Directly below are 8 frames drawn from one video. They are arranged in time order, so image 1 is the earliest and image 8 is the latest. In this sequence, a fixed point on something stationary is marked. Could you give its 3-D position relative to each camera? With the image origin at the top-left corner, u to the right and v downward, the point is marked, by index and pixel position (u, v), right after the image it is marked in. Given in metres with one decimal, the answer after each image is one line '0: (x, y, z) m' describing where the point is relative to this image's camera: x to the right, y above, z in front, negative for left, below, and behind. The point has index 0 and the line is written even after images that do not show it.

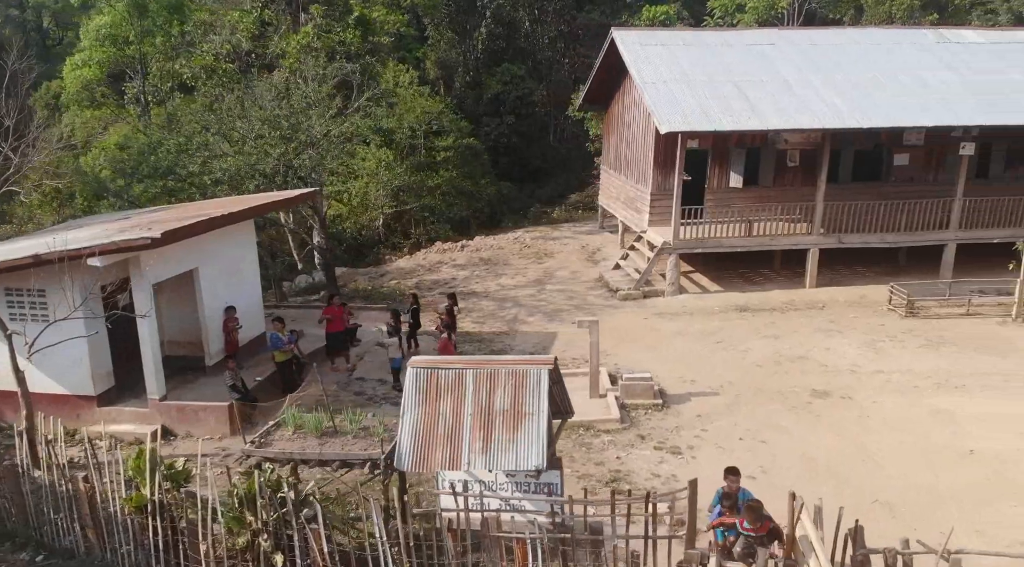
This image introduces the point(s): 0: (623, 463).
0: (+1.5, -2.3, +10.8) m
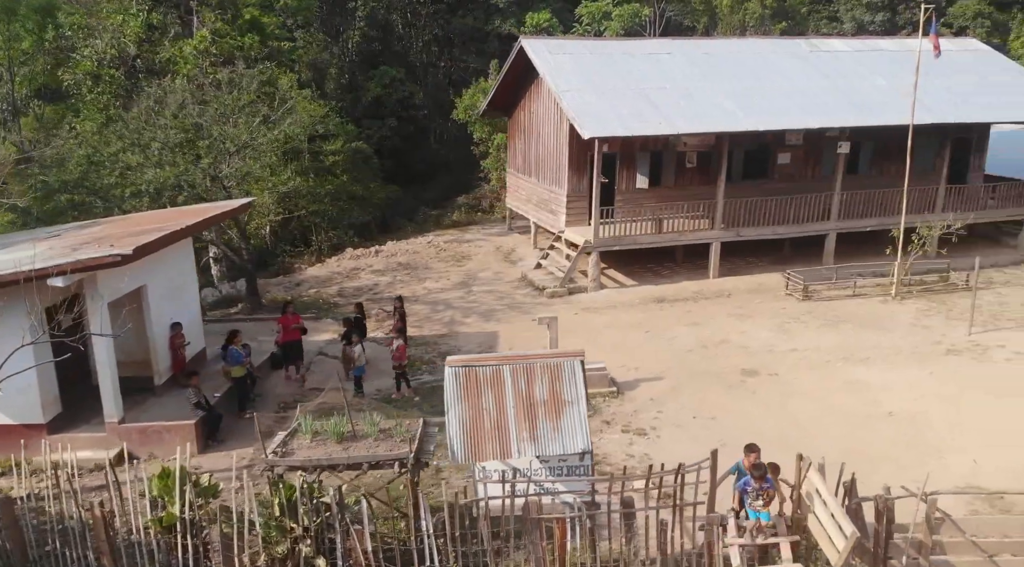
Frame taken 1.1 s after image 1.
0: (+1.2, -2.3, +11.7) m
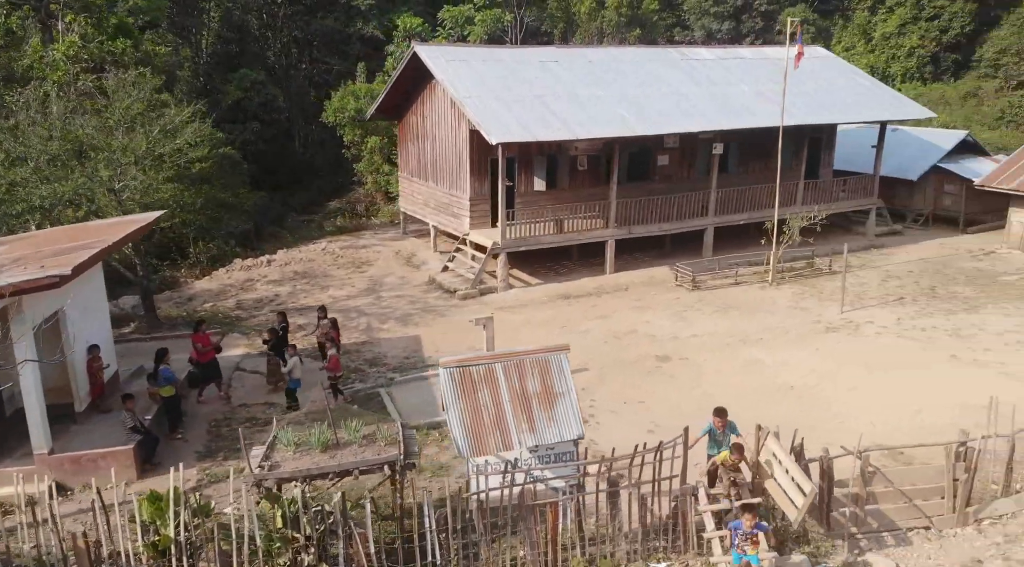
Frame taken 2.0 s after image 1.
0: (+0.5, -2.3, +12.4) m
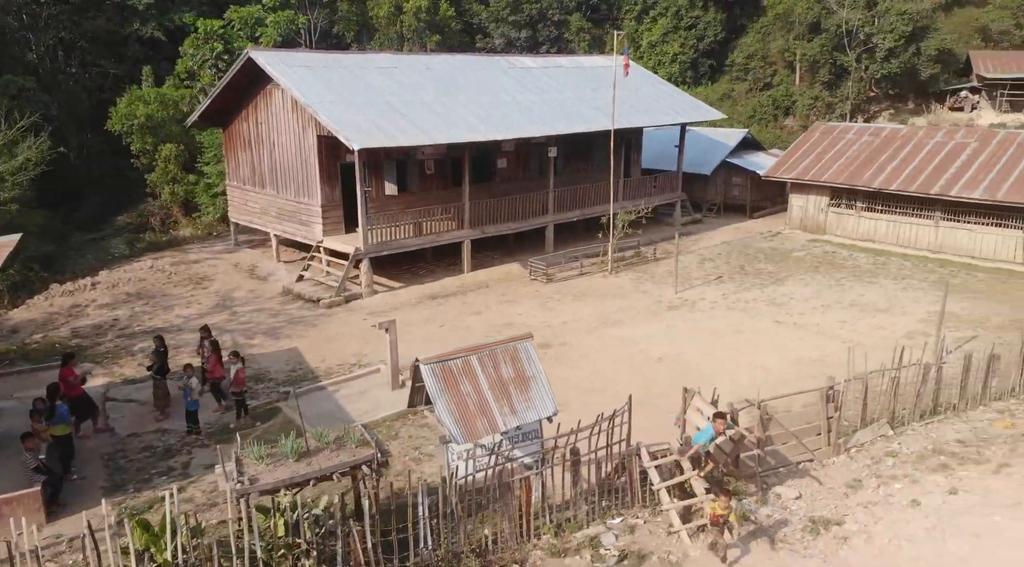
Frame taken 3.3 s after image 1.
0: (-0.7, -2.2, +13.3) m
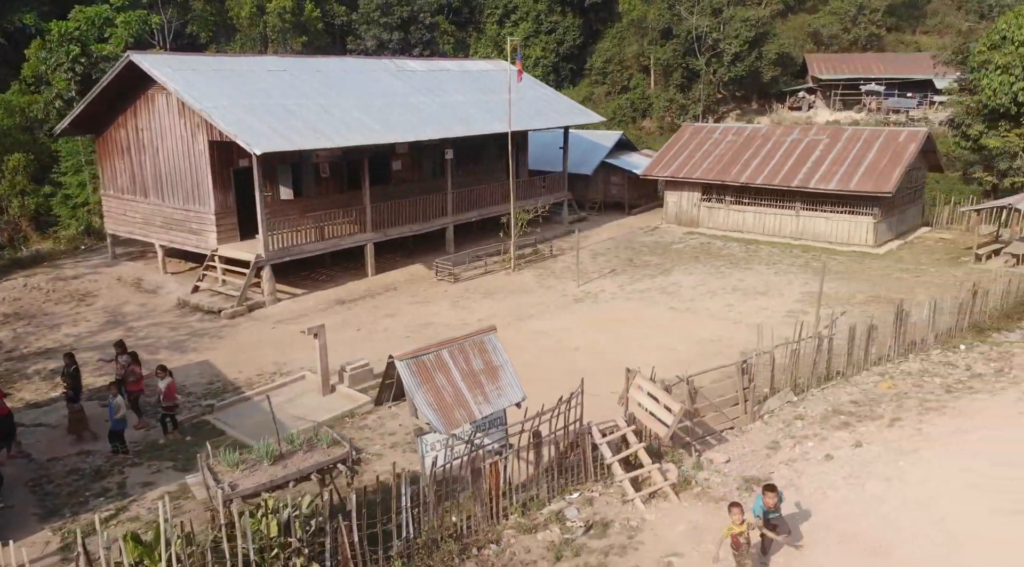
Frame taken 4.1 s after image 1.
0: (-1.7, -2.3, +13.7) m
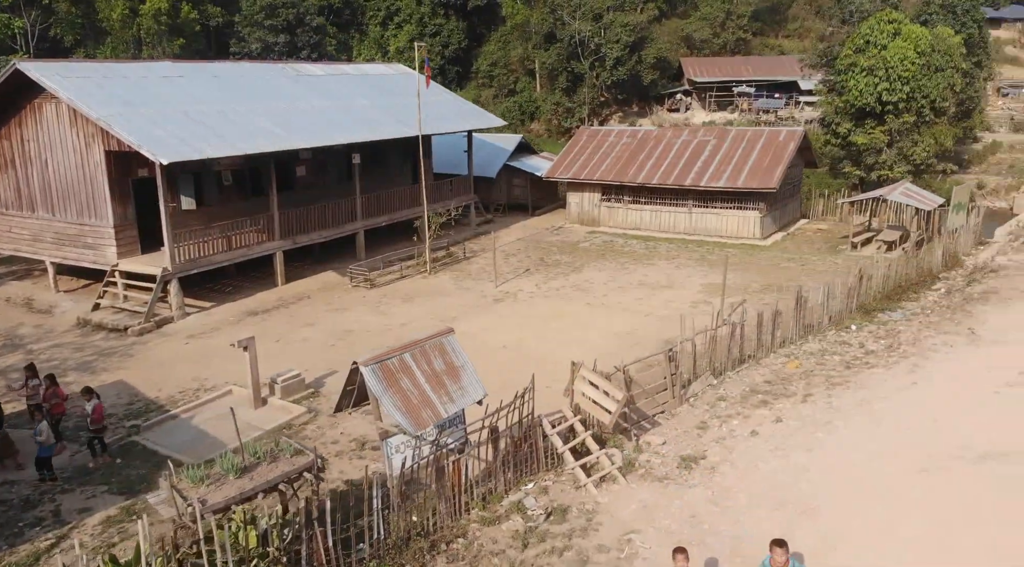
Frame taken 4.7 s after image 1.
0: (-2.7, -2.4, +13.8) m
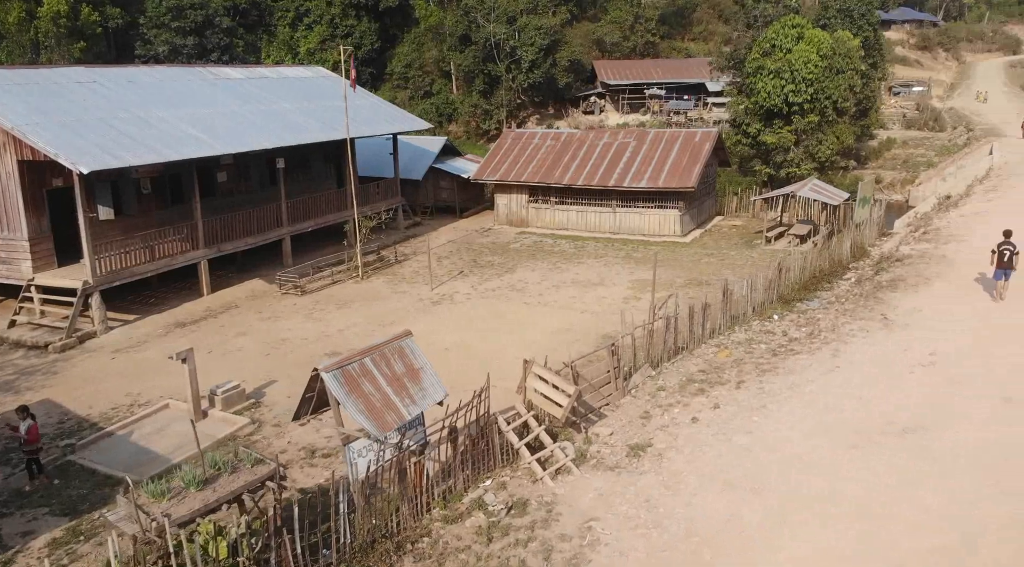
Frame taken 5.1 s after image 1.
0: (-3.5, -2.5, +13.8) m
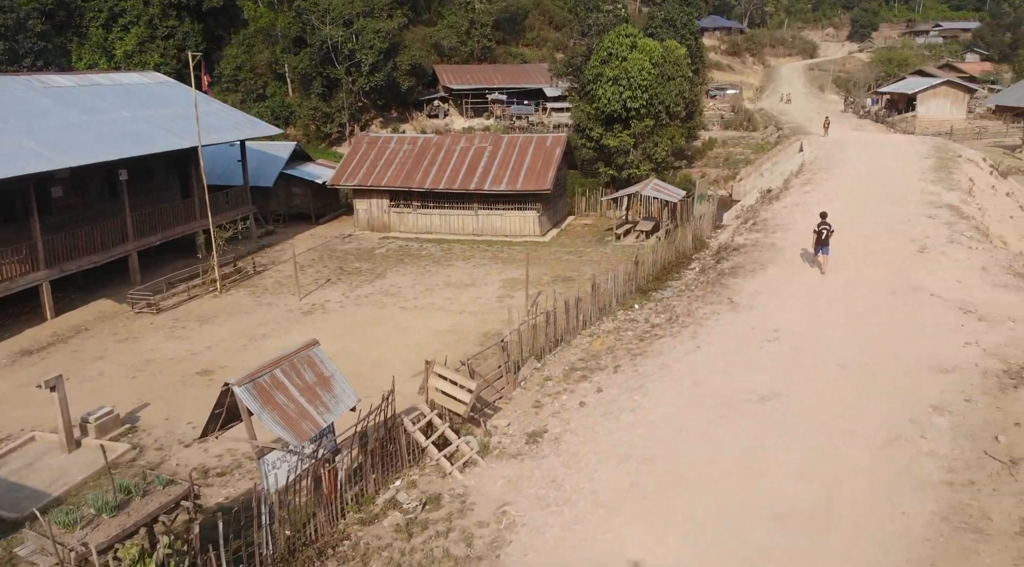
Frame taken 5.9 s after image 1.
0: (-5.1, -2.8, +13.5) m
